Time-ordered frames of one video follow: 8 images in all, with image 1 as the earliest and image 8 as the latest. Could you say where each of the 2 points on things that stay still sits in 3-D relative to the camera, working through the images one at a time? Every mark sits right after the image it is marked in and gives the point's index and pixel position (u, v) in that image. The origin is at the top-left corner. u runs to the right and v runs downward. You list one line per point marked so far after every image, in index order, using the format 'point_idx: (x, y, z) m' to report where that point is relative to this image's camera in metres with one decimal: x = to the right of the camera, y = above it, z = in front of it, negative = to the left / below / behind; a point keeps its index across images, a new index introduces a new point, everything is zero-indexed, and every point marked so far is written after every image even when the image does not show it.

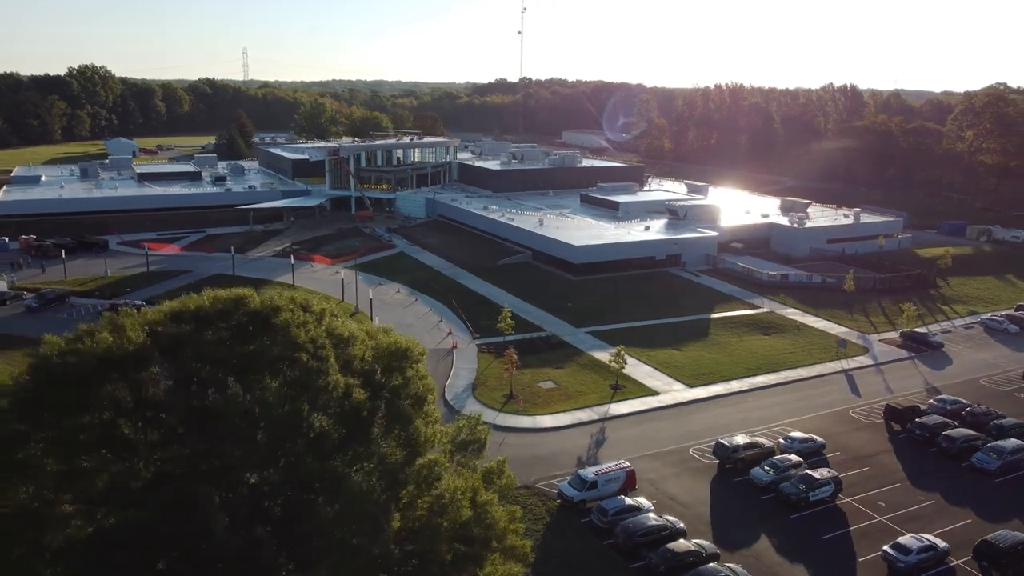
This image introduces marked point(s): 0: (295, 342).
0: (-3.6, -0.9, +13.7) m
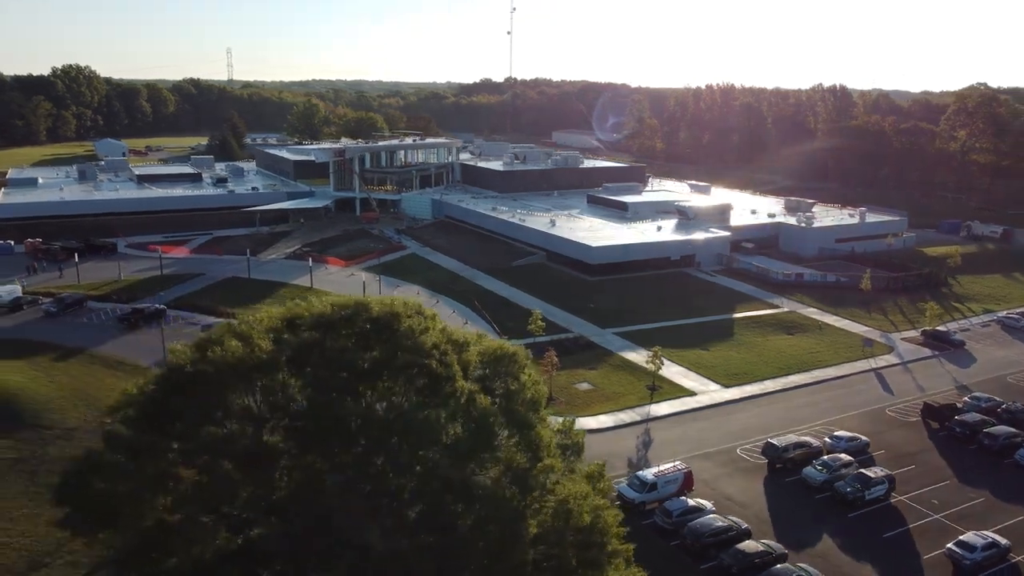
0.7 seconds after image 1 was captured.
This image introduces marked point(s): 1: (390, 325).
0: (-1.5, -1.0, +13.6) m
1: (-2.1, -0.7, +13.8) m
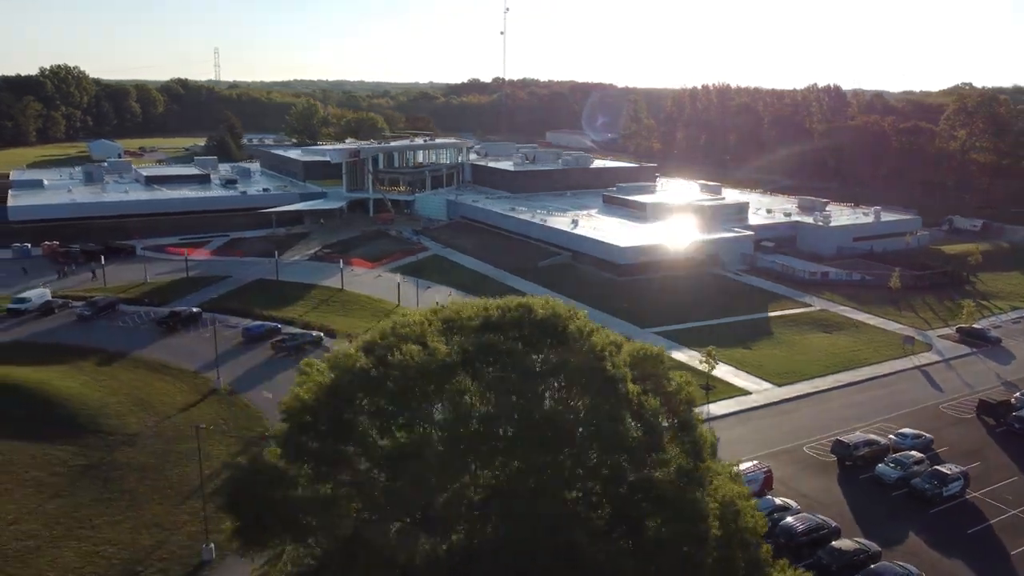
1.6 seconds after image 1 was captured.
0: (+1.4, -1.1, +13.5) m
1: (+0.8, -0.7, +13.7) m
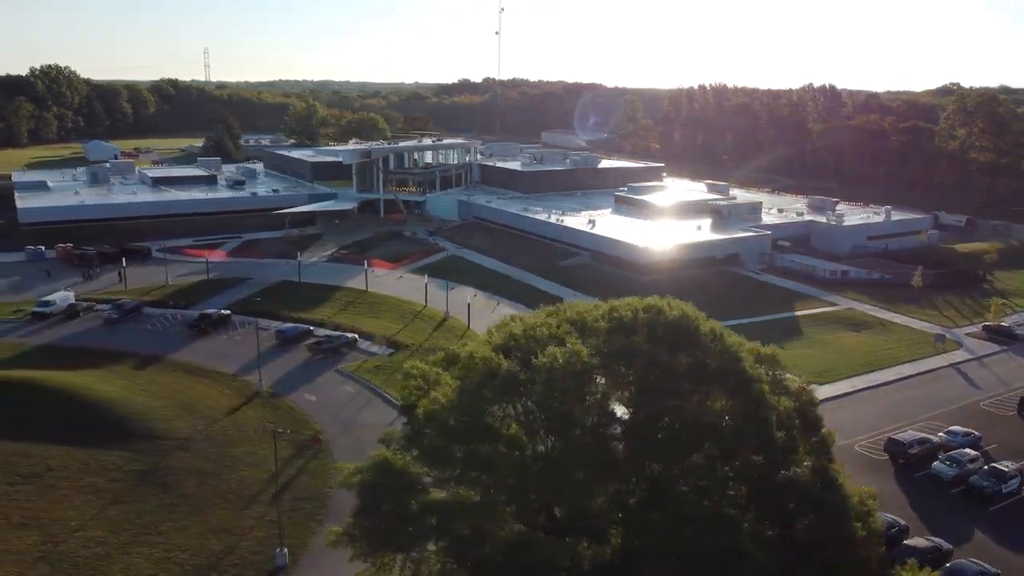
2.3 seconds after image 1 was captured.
0: (+3.7, -1.1, +13.5) m
1: (+3.1, -0.7, +13.6) m
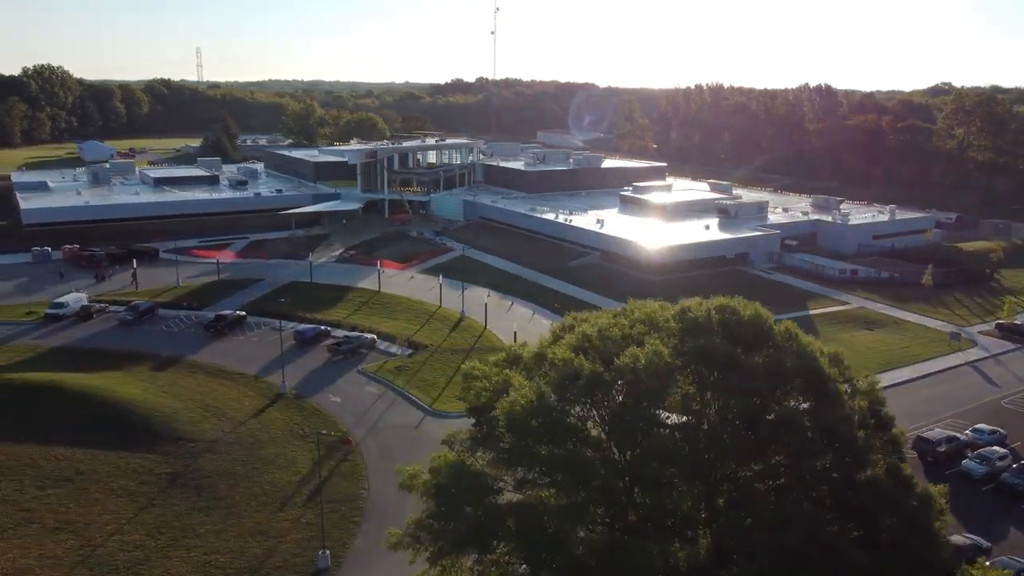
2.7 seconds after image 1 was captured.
0: (+4.9, -1.1, +13.5) m
1: (+4.3, -0.7, +13.6) m
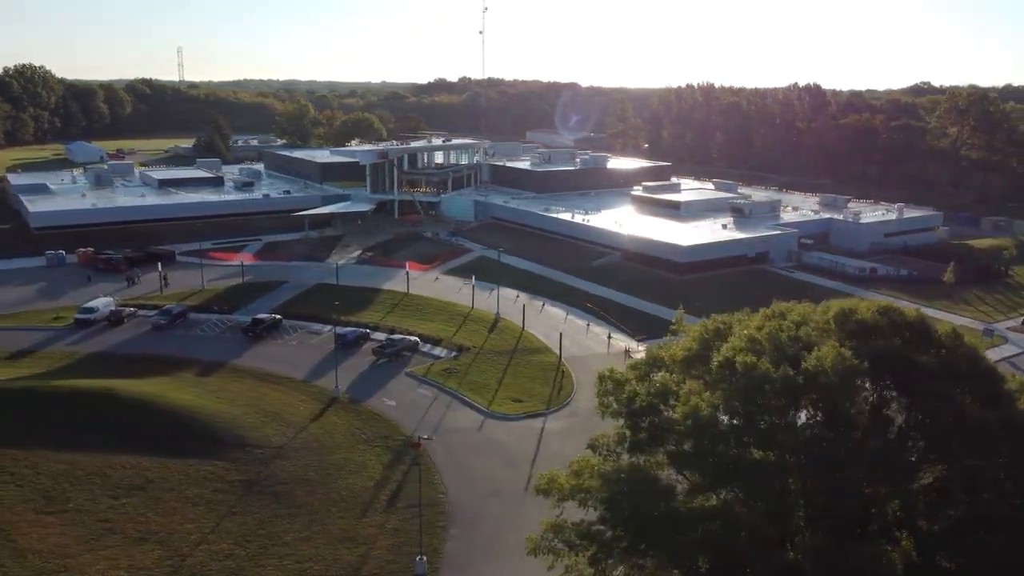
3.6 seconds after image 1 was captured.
0: (+7.8, -1.1, +13.6) m
1: (+7.2, -0.7, +13.7) m
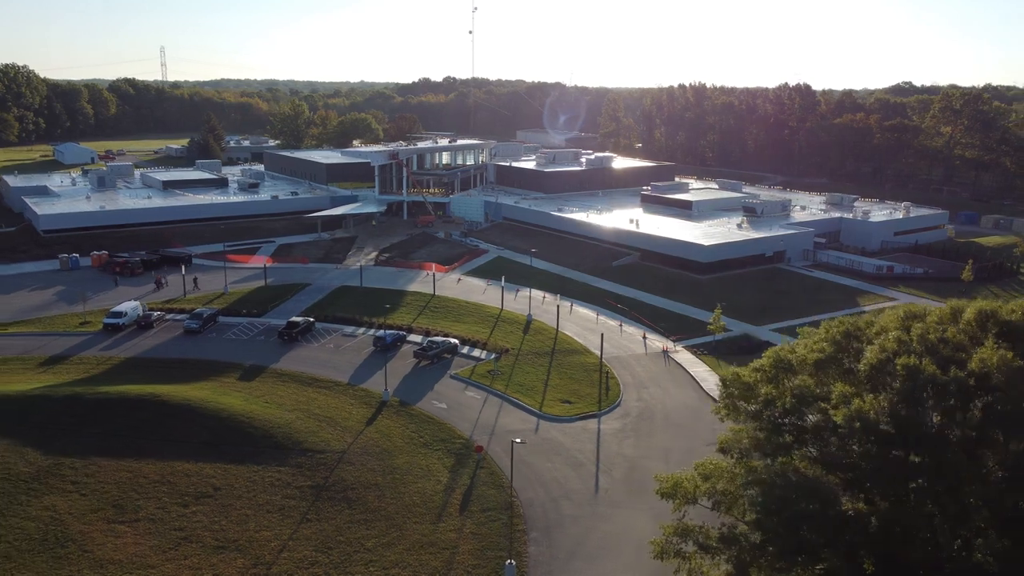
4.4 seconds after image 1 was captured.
0: (+10.4, -1.1, +13.7) m
1: (+9.8, -0.7, +13.8) m
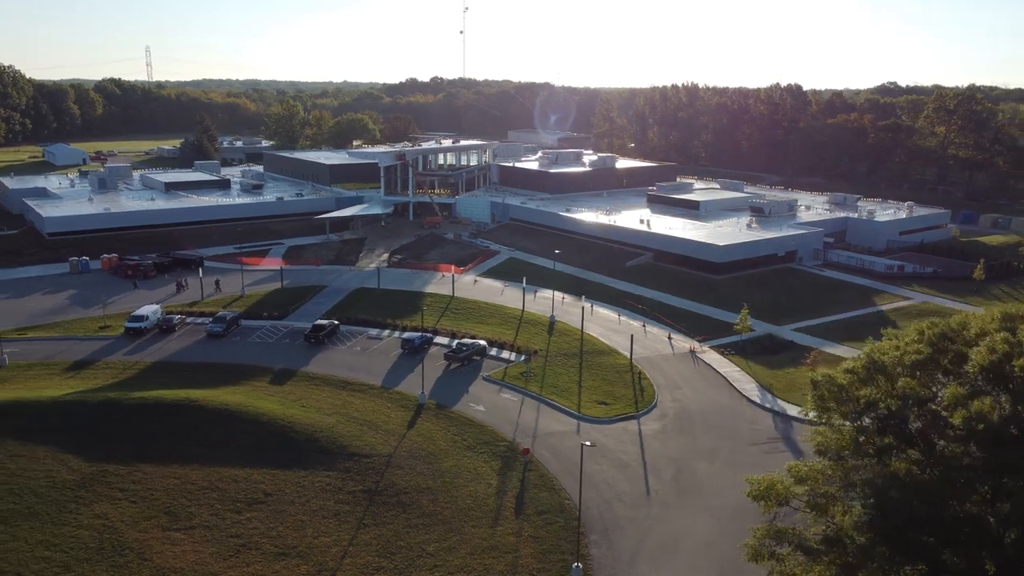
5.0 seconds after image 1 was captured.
0: (+12.3, -1.1, +13.9) m
1: (+11.7, -0.8, +14.0) m
